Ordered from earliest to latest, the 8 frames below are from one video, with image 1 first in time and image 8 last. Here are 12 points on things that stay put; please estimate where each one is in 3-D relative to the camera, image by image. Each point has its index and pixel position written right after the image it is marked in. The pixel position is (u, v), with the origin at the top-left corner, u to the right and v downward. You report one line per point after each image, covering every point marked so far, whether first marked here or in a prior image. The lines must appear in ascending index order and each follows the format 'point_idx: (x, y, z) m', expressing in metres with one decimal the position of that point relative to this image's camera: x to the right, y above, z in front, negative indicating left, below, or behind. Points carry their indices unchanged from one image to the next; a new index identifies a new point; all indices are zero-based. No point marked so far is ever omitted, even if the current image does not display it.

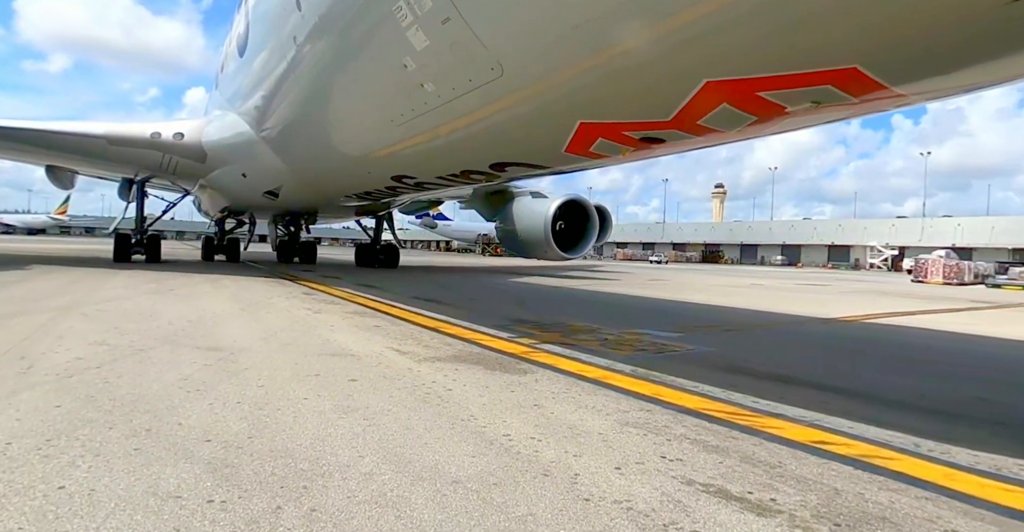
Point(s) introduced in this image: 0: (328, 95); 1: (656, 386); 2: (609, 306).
0: (-2.2, +2.0, +7.3) m
1: (+0.7, -0.6, +2.7) m
2: (+1.2, -0.5, +7.7) m
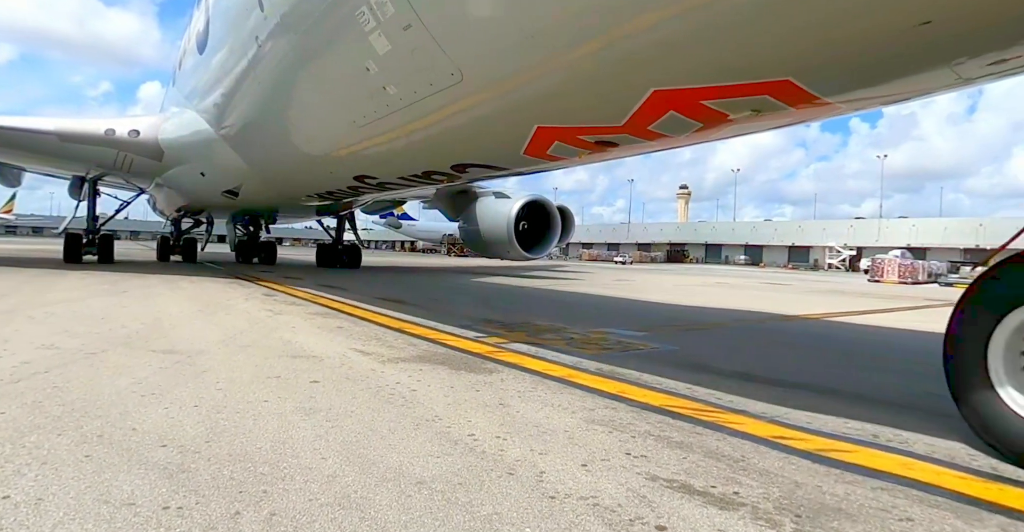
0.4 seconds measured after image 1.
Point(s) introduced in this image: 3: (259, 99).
0: (-2.7, +2.0, +7.2) m
1: (+0.5, -0.6, +2.8) m
2: (+0.8, -0.5, +7.7) m
3: (-3.4, +2.2, +8.2) m
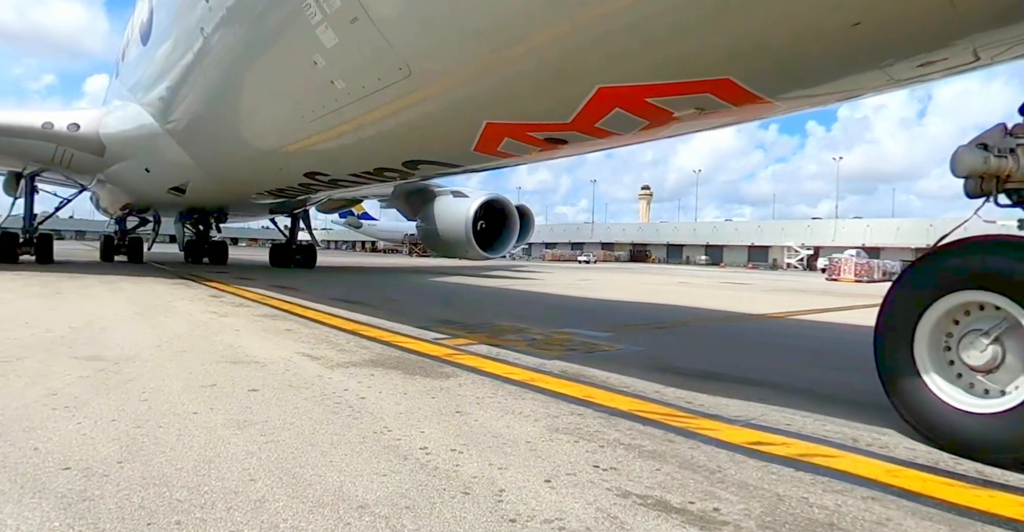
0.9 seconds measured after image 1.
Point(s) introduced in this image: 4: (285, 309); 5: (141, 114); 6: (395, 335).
0: (-3.1, +2.0, +6.8) m
1: (+0.3, -0.5, +2.6) m
2: (+0.3, -0.5, +7.6) m
3: (-3.9, +2.2, +7.8) m
4: (-2.1, -0.4, +5.7) m
5: (-6.4, +2.6, +10.3) m
6: (-0.8, -0.5, +4.0) m
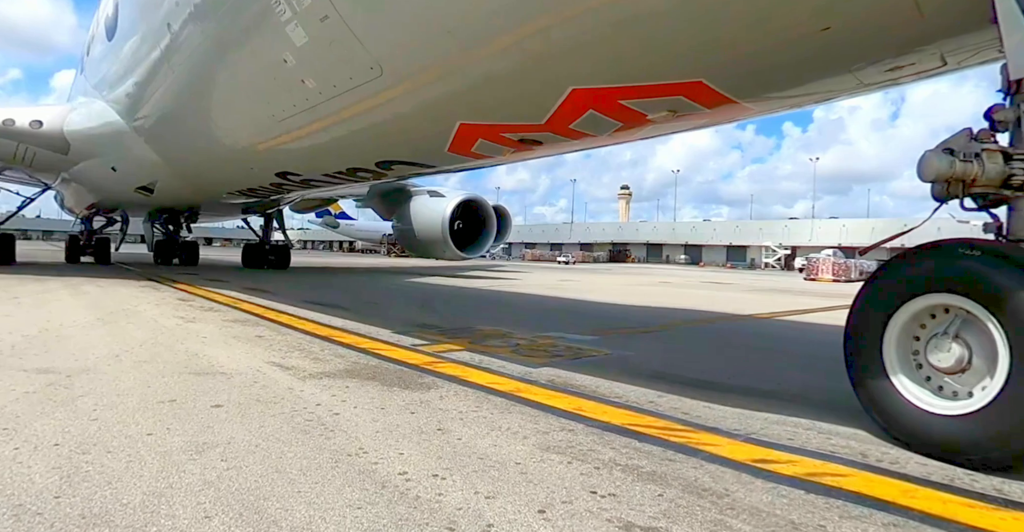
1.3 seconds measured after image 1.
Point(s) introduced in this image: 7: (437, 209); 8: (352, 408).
0: (-3.3, +2.0, +6.5) m
1: (+0.3, -0.6, +2.5) m
2: (+0.1, -0.5, +7.4) m
3: (-4.2, +2.2, +7.5) m
4: (-2.3, -0.4, +5.4) m
5: (-6.7, +2.6, +9.9) m
6: (-0.9, -0.5, +3.8) m
7: (-1.5, +1.0, +11.1) m
8: (-0.6, -0.5, +2.2) m
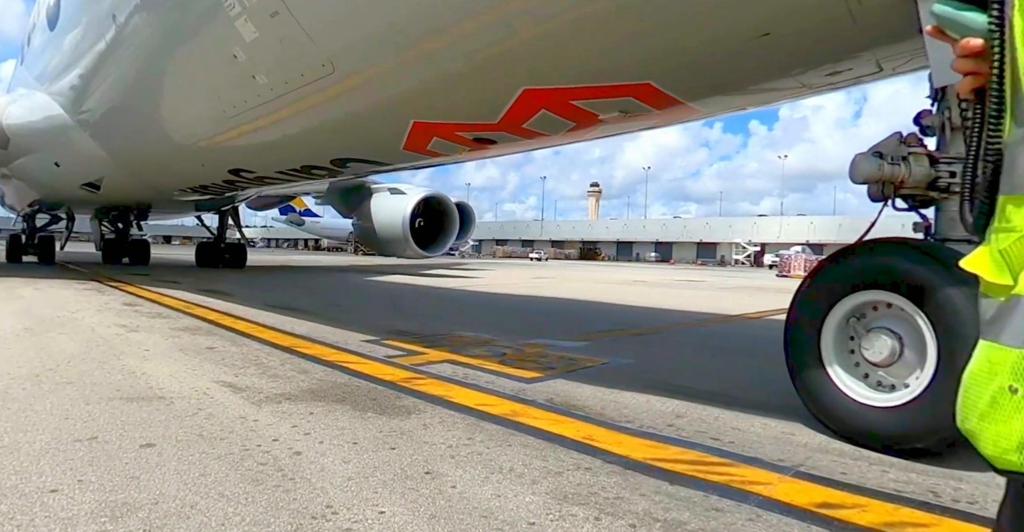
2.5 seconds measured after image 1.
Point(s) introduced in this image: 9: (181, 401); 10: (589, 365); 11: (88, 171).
0: (-3.6, +2.0, +6.0) m
1: (+0.3, -0.6, +2.1) m
2: (-0.2, -0.5, +7.1) m
3: (-4.5, +2.2, +6.9) m
4: (-2.5, -0.5, +4.9) m
5: (-7.1, +2.6, +9.2) m
6: (-1.0, -0.5, +3.4) m
7: (-1.9, +1.1, +10.6) m
8: (-0.6, -0.5, +1.8) m
9: (-1.3, -0.5, +2.3) m
10: (+0.5, -0.6, +3.5) m
11: (-6.9, +1.5, +9.7) m
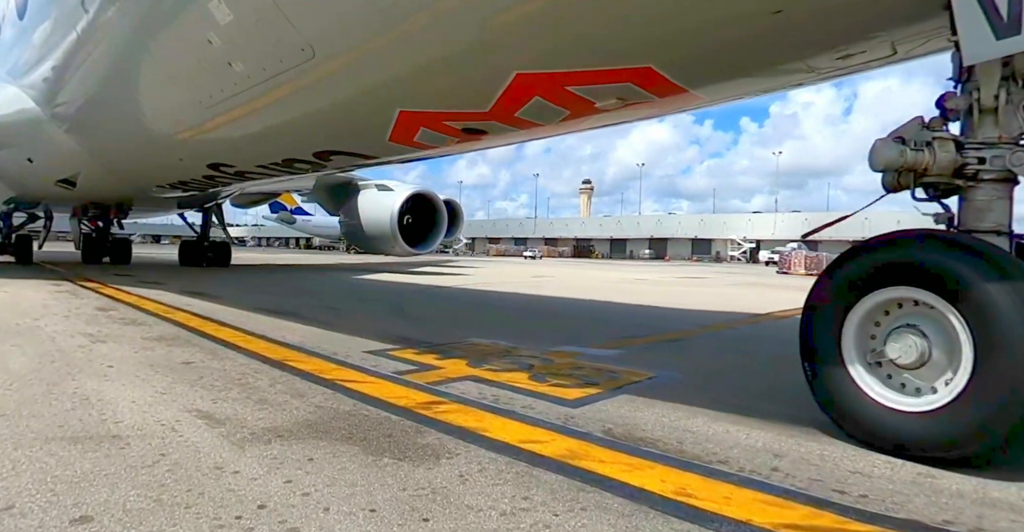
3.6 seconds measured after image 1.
0: (-3.5, +2.0, +5.4) m
1: (+0.4, -0.6, +1.6) m
2: (-0.1, -0.5, +6.6) m
3: (-4.4, +2.2, +6.3) m
4: (-2.3, -0.5, +4.4) m
5: (-7.1, +2.6, +8.5) m
6: (-0.8, -0.5, +2.9) m
7: (-1.9, +1.1, +10.1) m
8: (-0.4, -0.5, +1.3) m
9: (-1.1, -0.5, +1.8) m
10: (+0.6, -0.6, +3.0) m
11: (-6.8, +1.5, +9.1) m
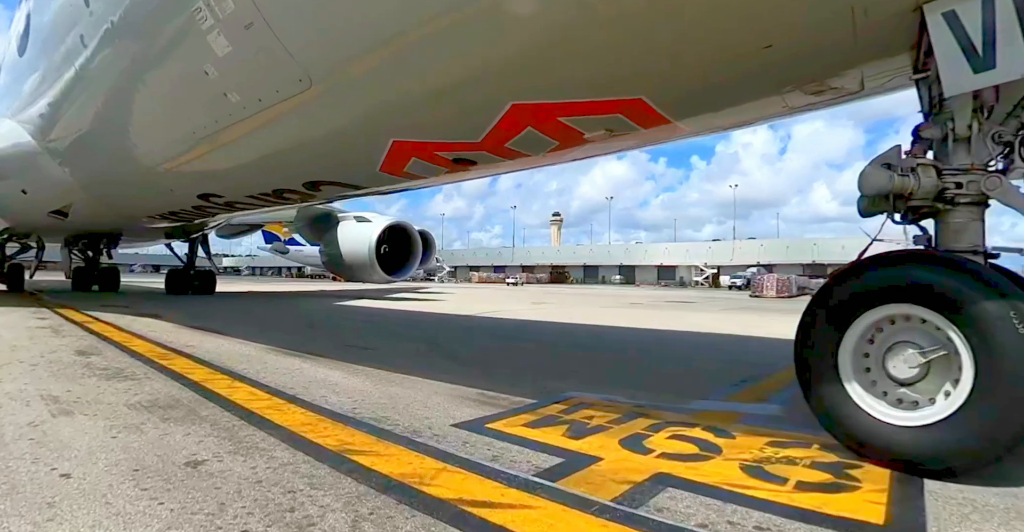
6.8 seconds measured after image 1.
0: (-2.9, +1.7, +4.3) m
1: (+1.1, -0.6, +0.5) m
2: (+0.5, -0.7, +5.4) m
3: (-3.8, +1.9, +5.2) m
4: (-1.7, -0.6, +3.2) m
5: (-6.5, +2.1, +7.4) m
6: (-0.2, -0.6, +1.7) m
7: (-1.3, +0.7, +9.0) m
8: (+0.2, -0.6, +0.2) m
9: (-0.4, -0.6, +0.6) m
10: (+1.3, -0.6, +1.8) m
11: (-6.3, +1.1, +8.0) m
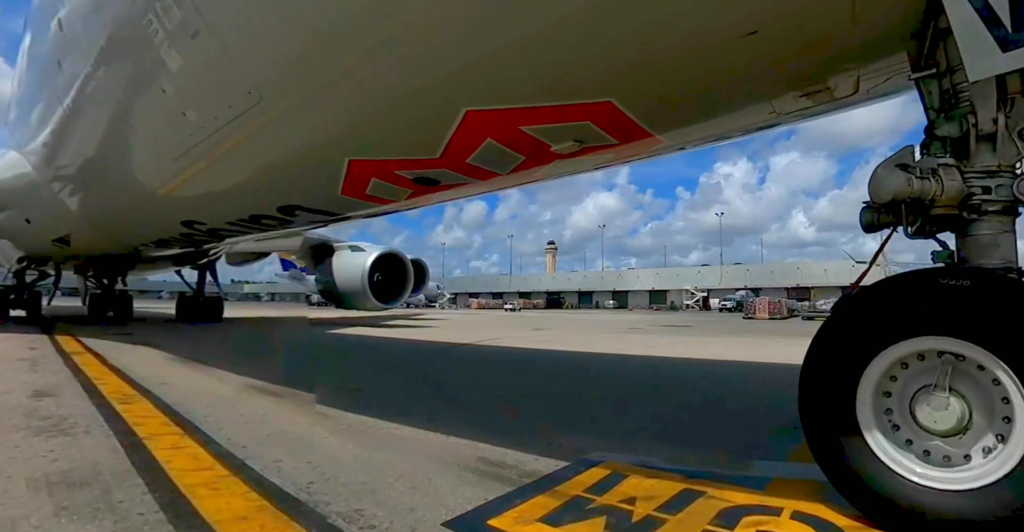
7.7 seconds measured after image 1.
0: (-2.8, +1.5, +3.8) m
1: (+1.1, -0.6, -0.2) m
2: (+0.6, -0.9, +4.7) m
3: (-3.8, +1.6, +4.7) m
4: (-1.6, -0.8, +2.6) m
5: (-6.5, +1.7, +6.9) m
6: (-0.1, -0.7, +1.0) m
7: (-1.3, +0.3, +8.3) m
8: (+0.3, -0.6, -0.5) m
9: (-0.4, -0.6, 0.0) m
10: (+1.3, -0.7, +1.1) m
11: (-6.2, +0.7, +7.4) m
